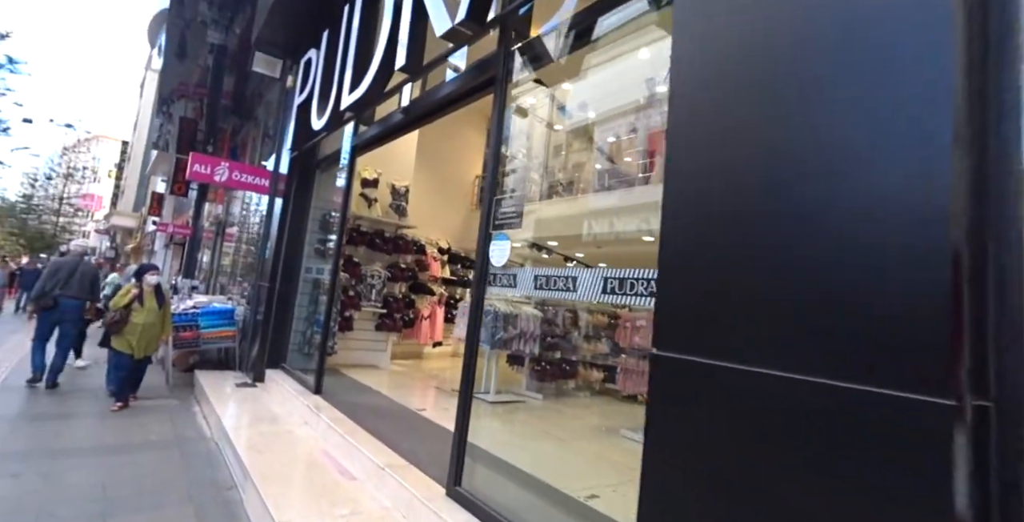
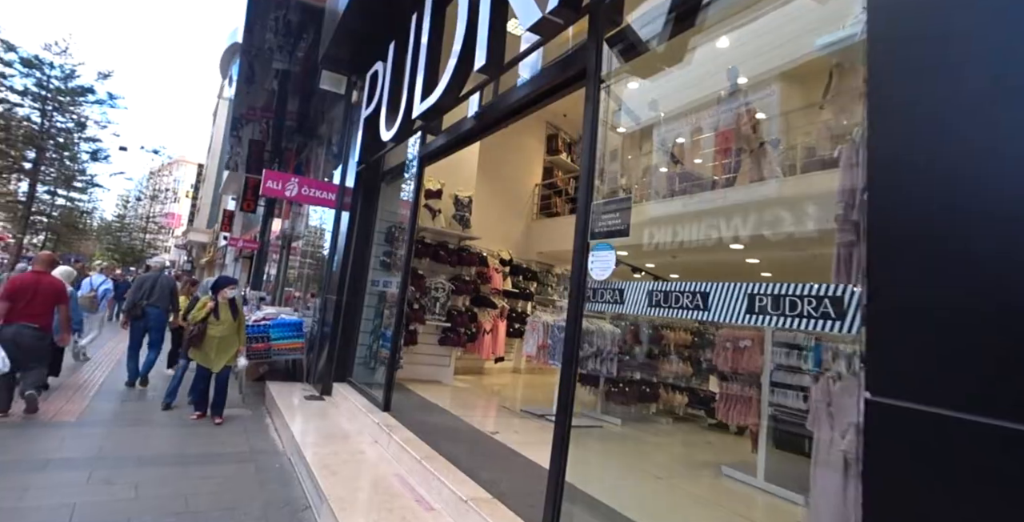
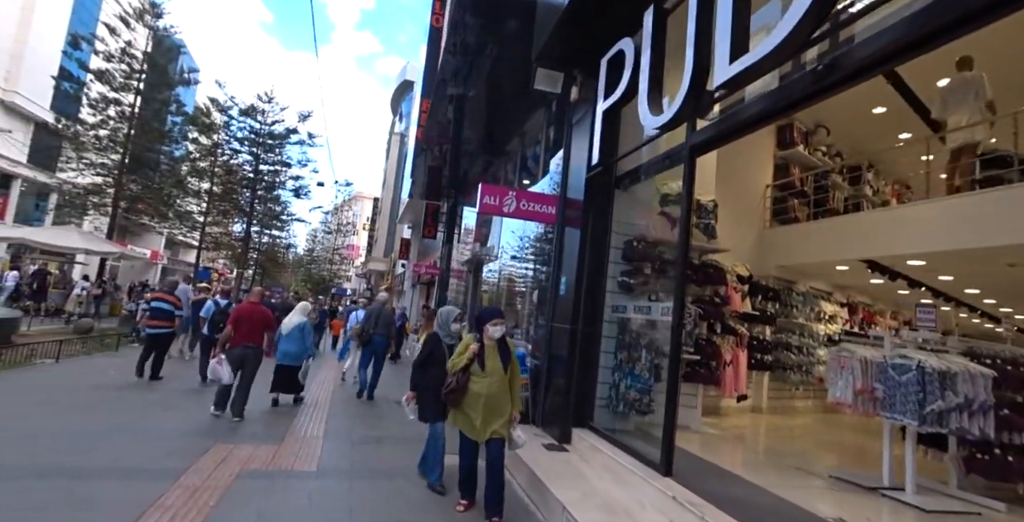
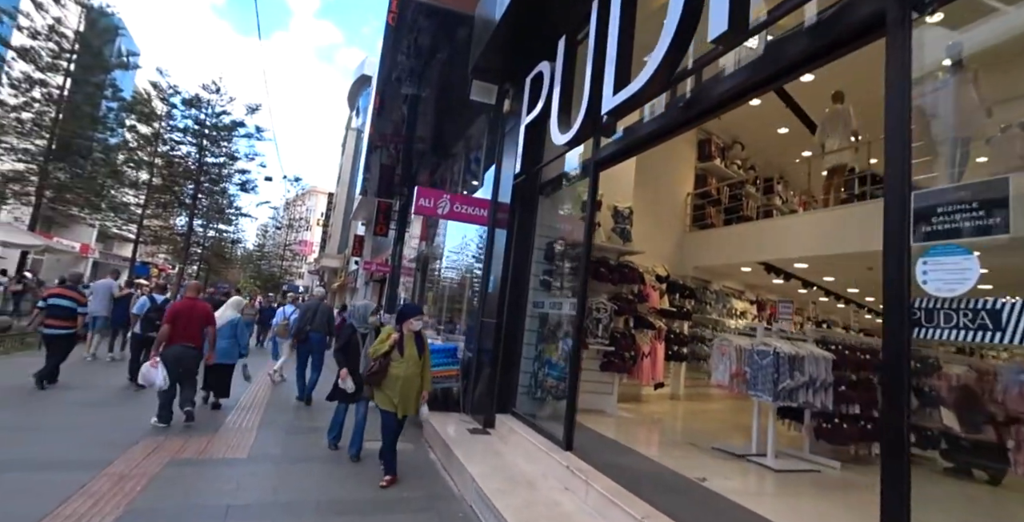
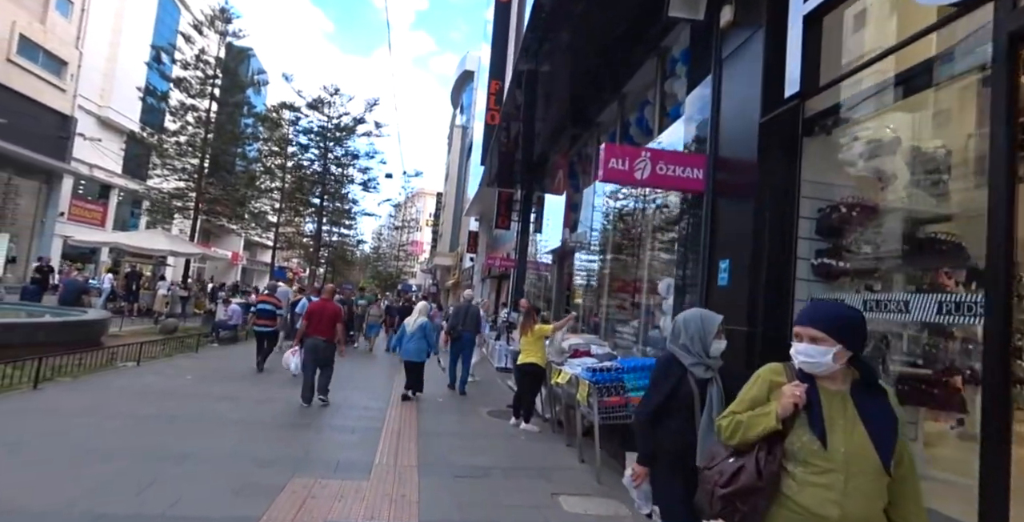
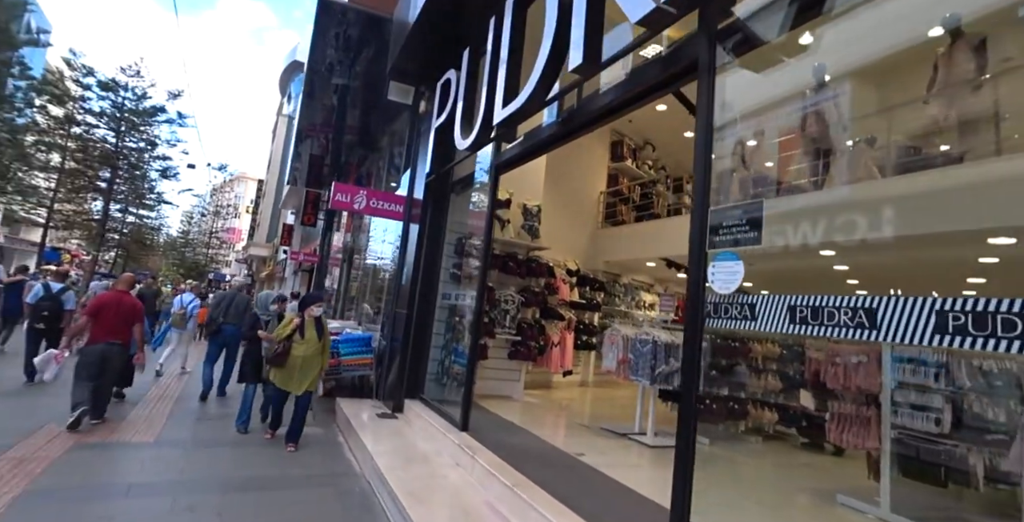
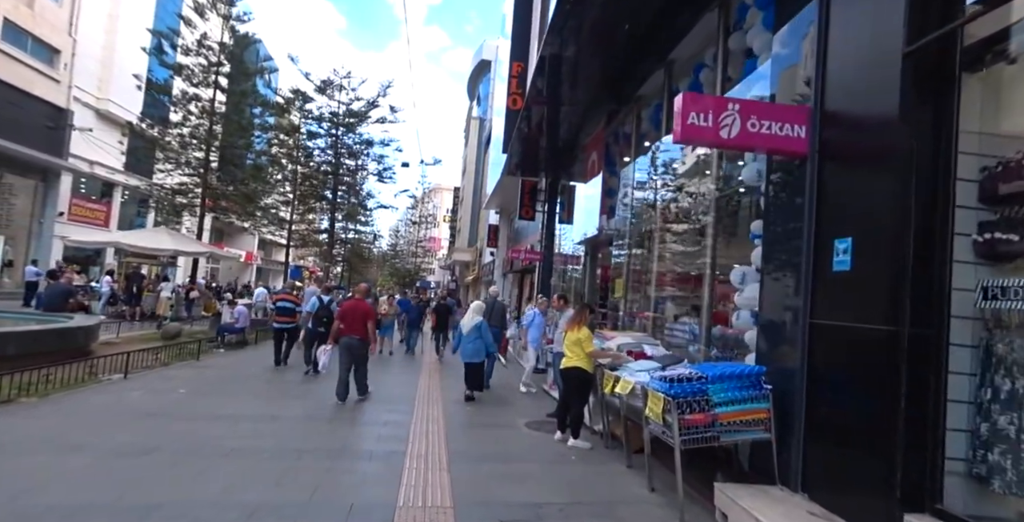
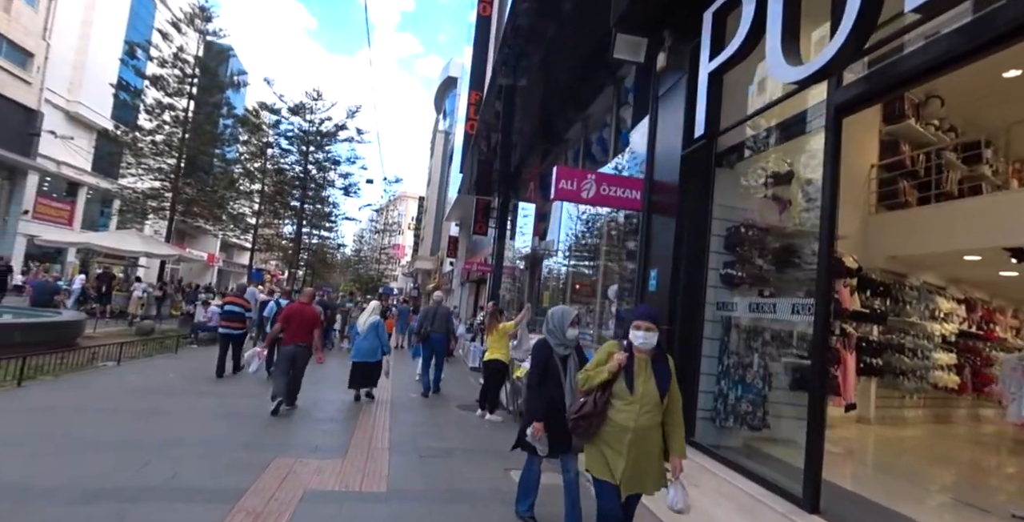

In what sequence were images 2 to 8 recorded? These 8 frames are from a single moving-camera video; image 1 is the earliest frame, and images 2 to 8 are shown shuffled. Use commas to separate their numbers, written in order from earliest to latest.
2, 6, 4, 3, 8, 5, 7
